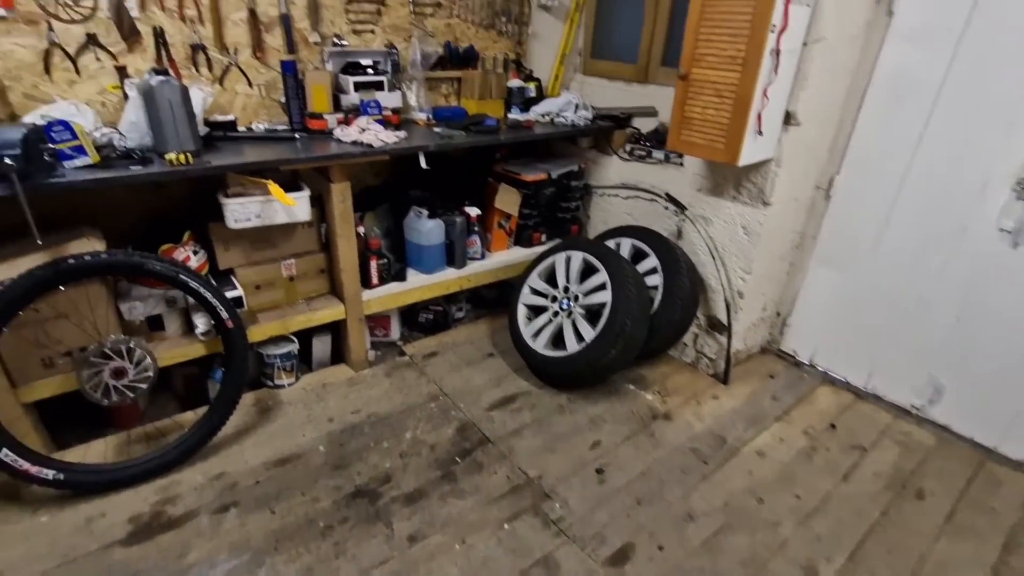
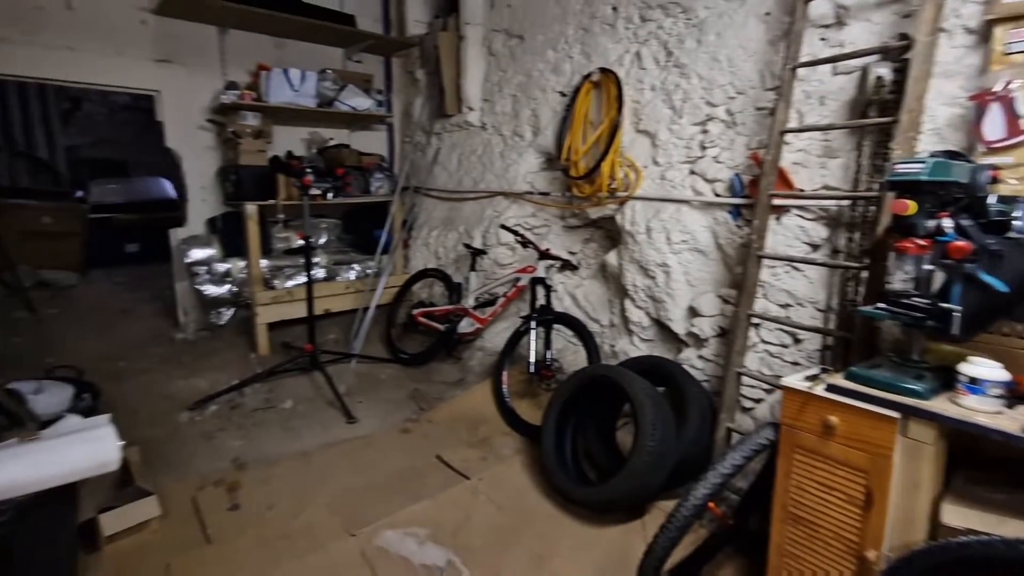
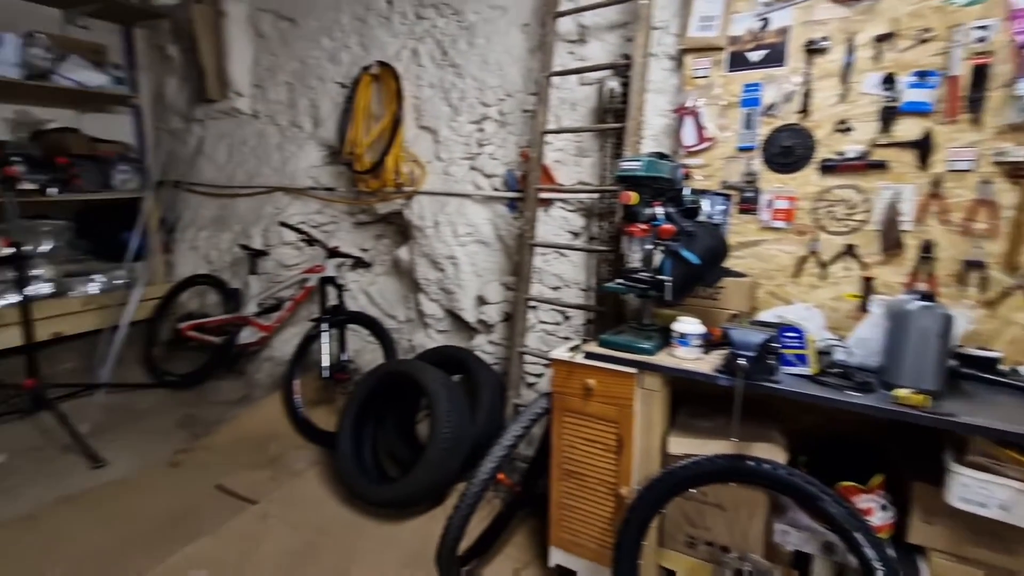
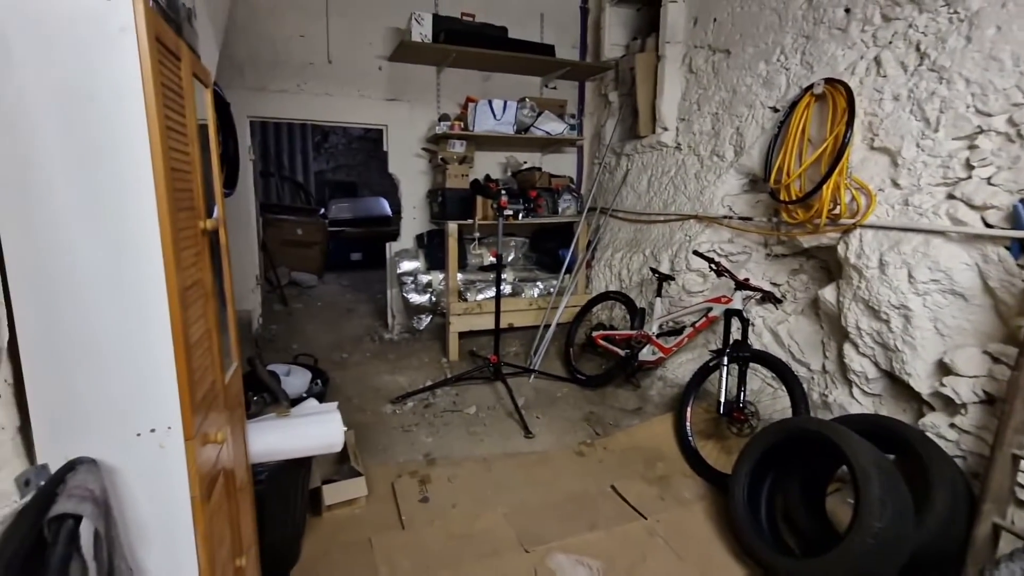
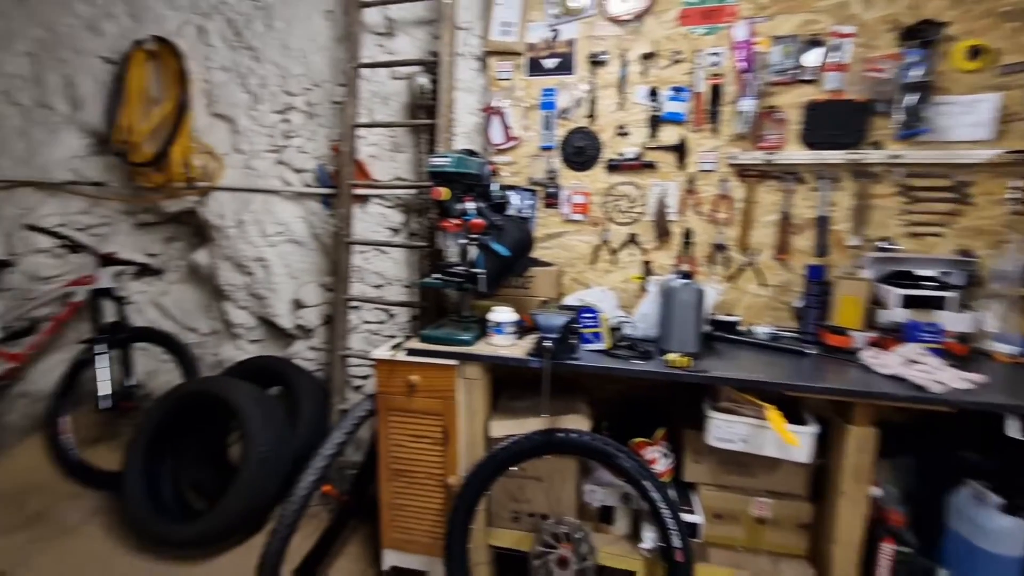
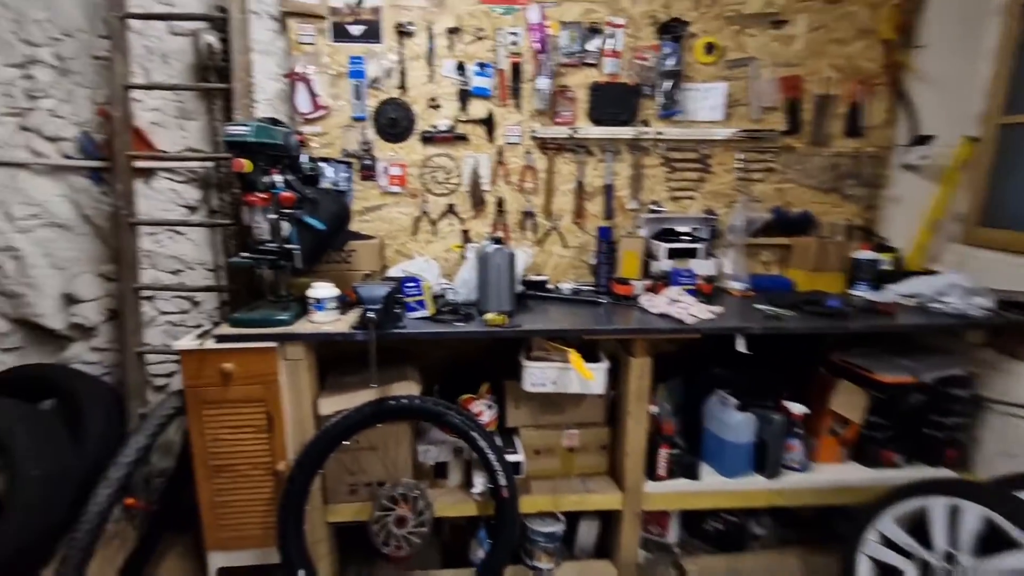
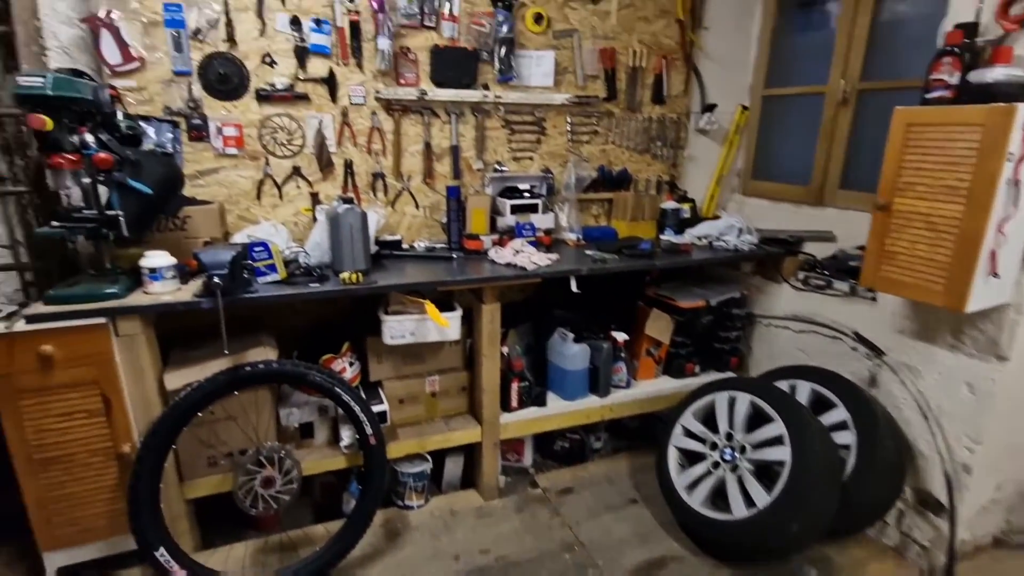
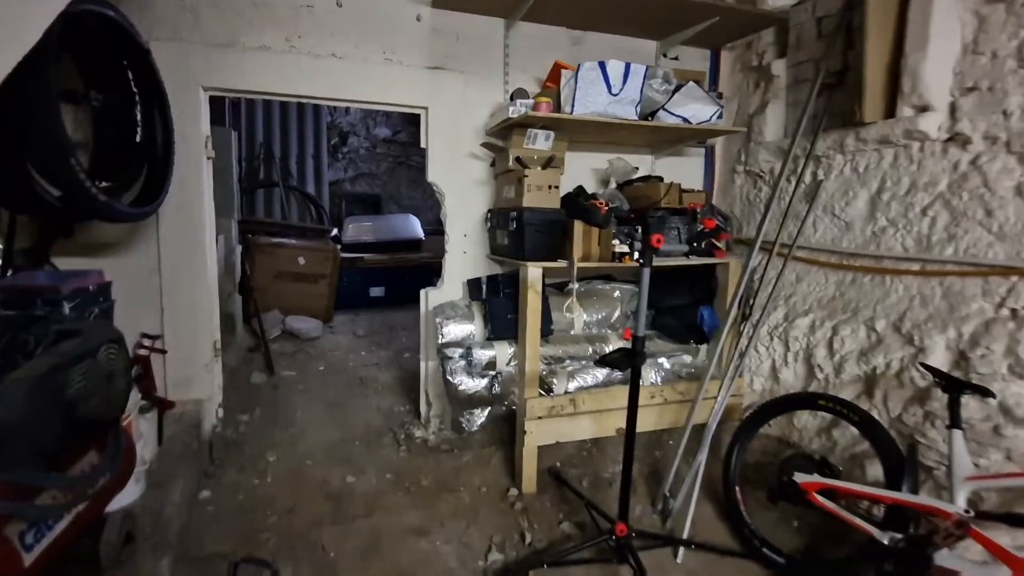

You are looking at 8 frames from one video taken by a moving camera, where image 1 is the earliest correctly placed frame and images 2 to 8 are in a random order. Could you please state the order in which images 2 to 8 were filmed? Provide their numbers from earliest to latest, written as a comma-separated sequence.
7, 6, 5, 3, 2, 4, 8
